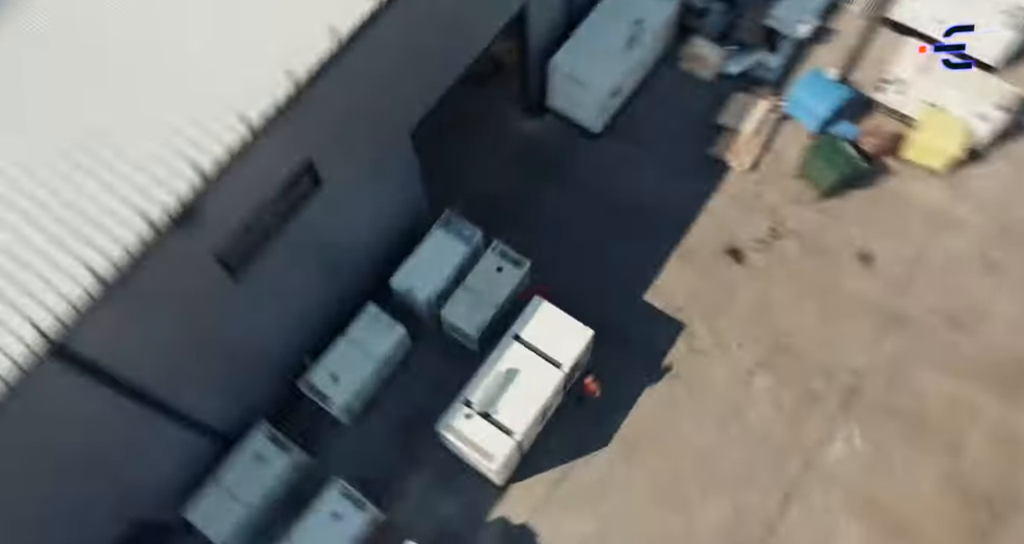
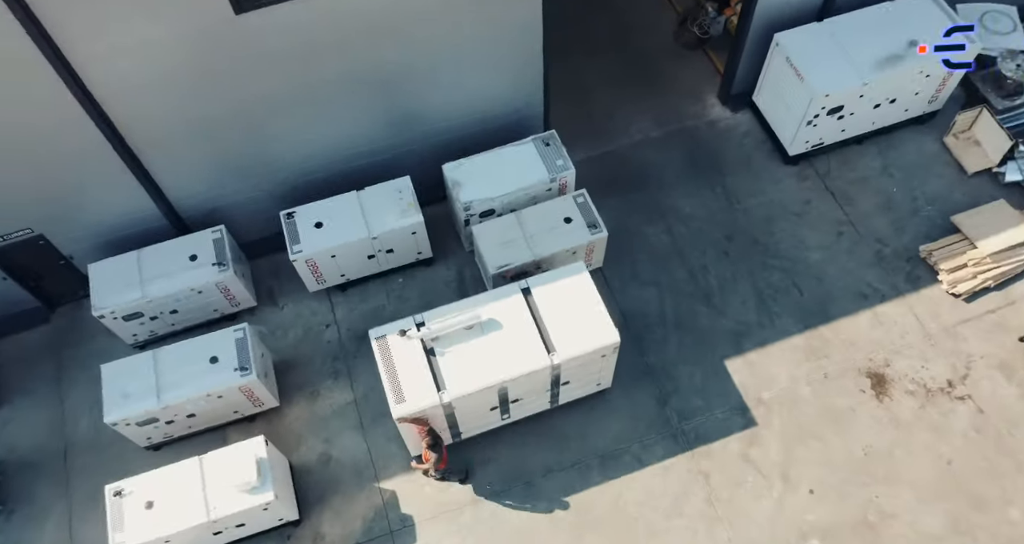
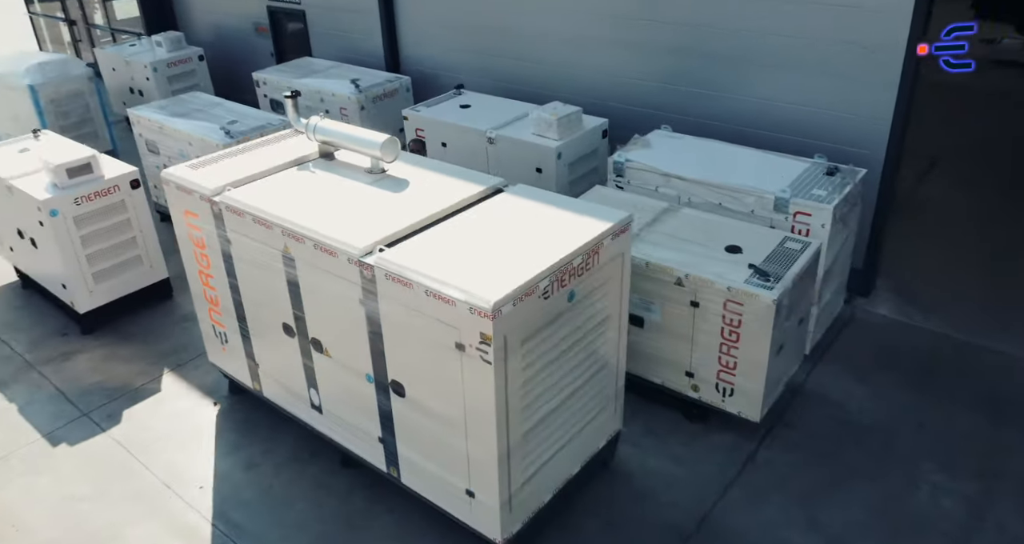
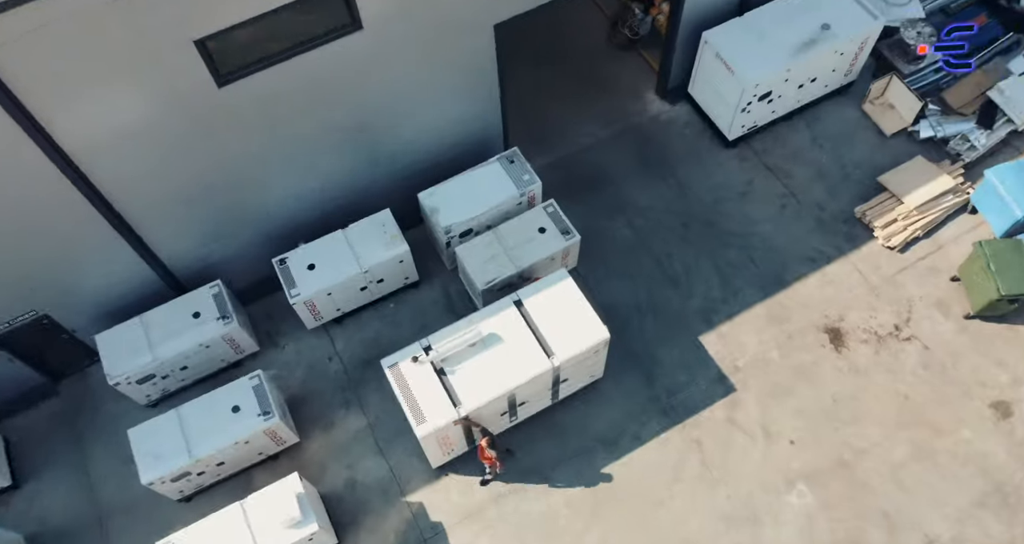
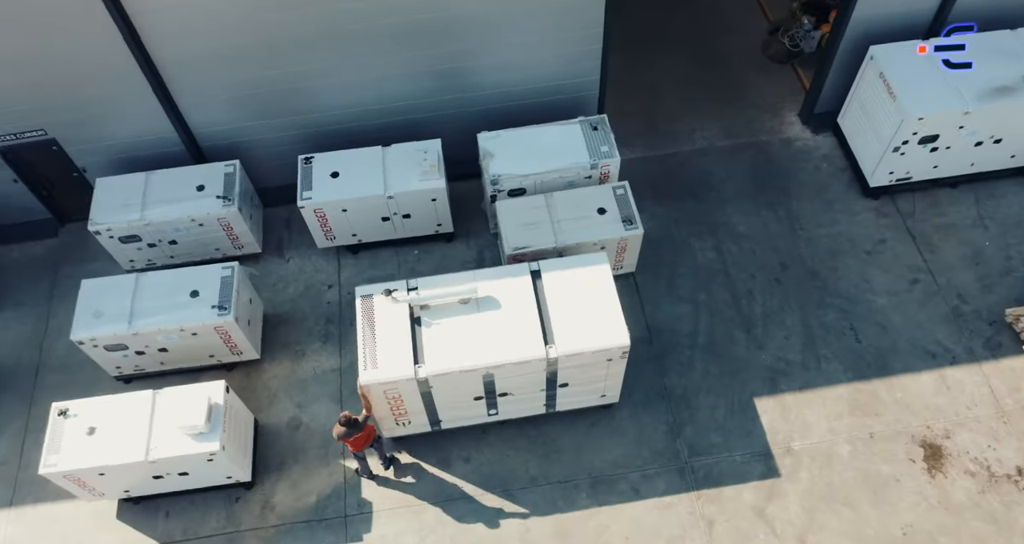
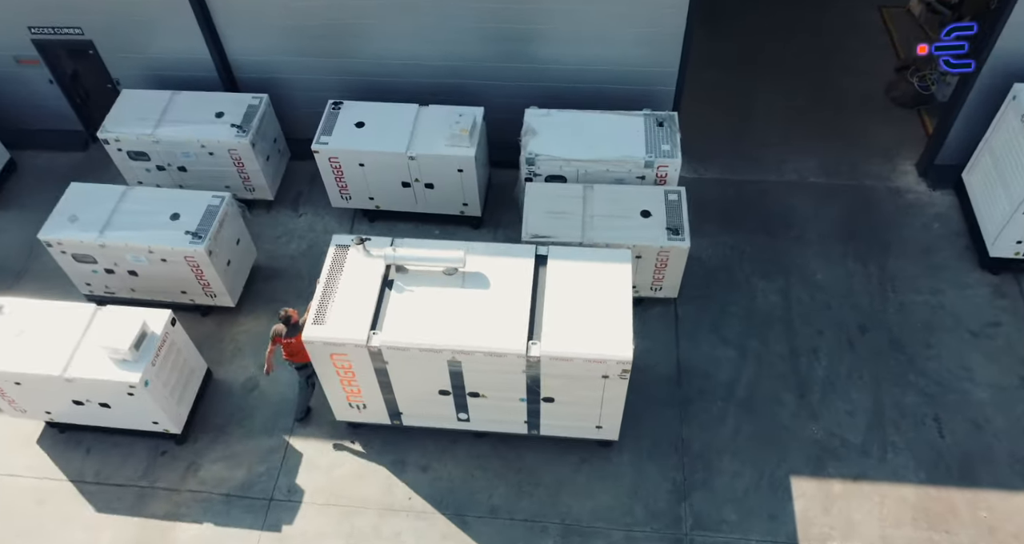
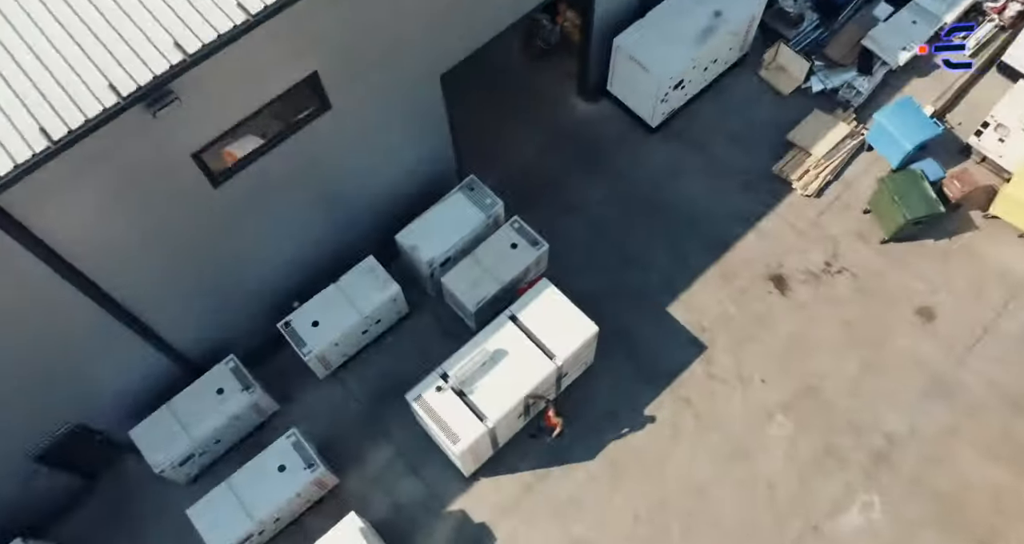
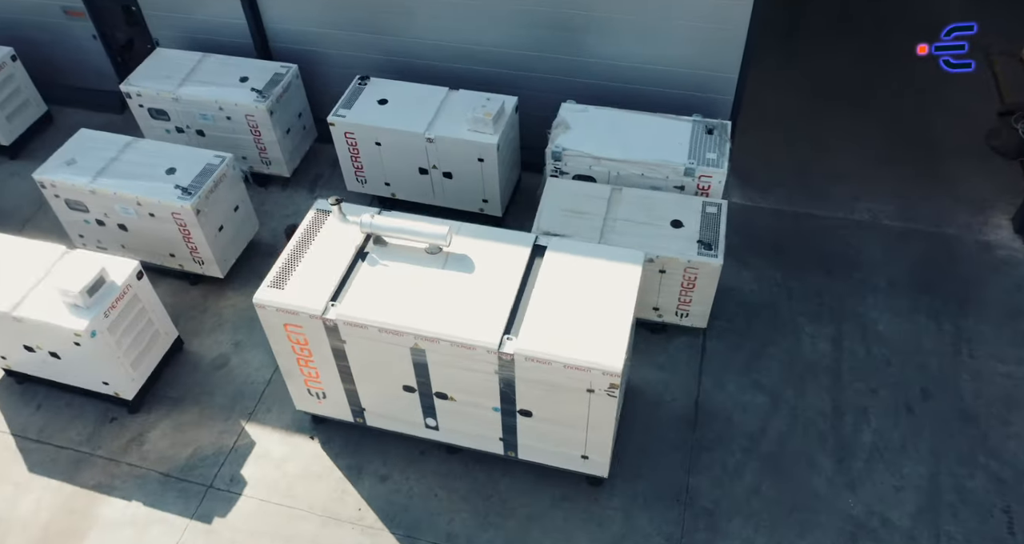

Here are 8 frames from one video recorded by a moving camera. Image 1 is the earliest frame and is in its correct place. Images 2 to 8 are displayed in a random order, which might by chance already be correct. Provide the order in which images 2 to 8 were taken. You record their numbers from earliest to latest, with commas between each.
7, 4, 2, 5, 6, 8, 3
